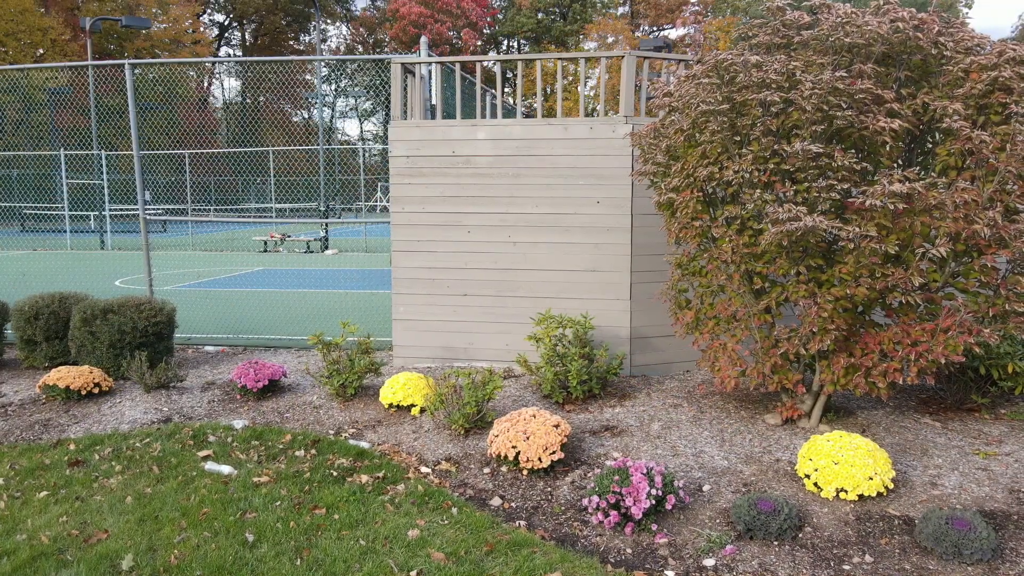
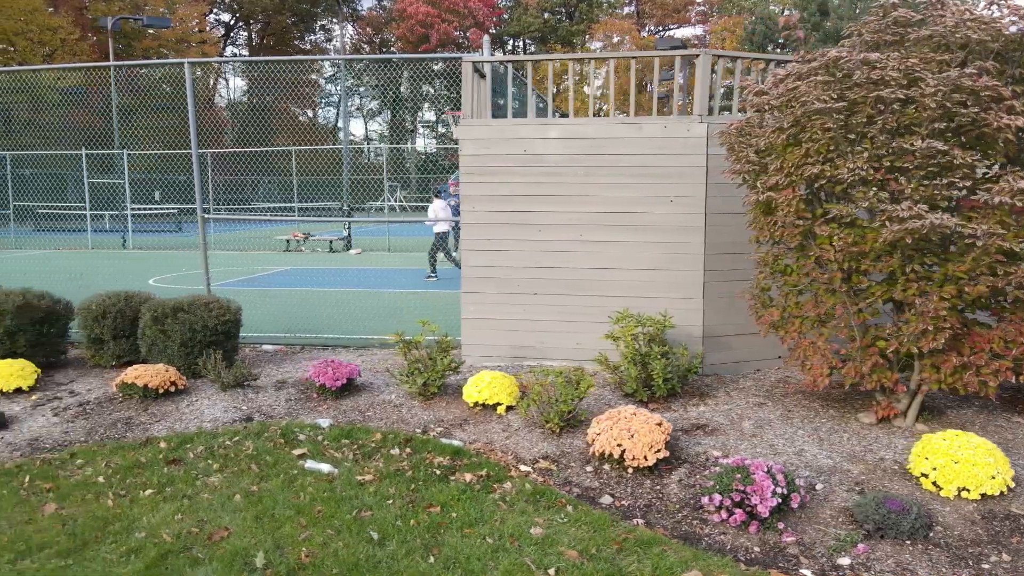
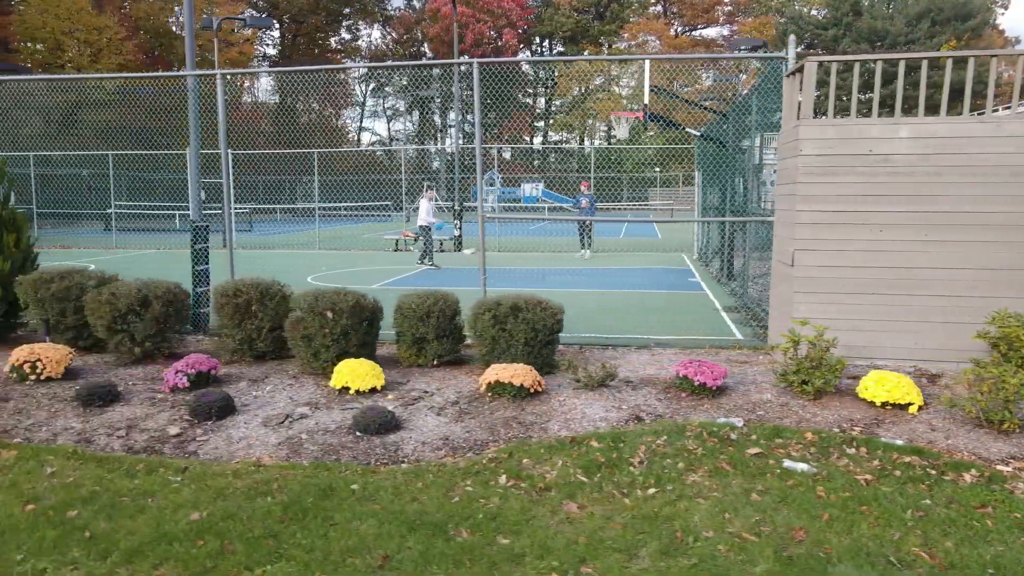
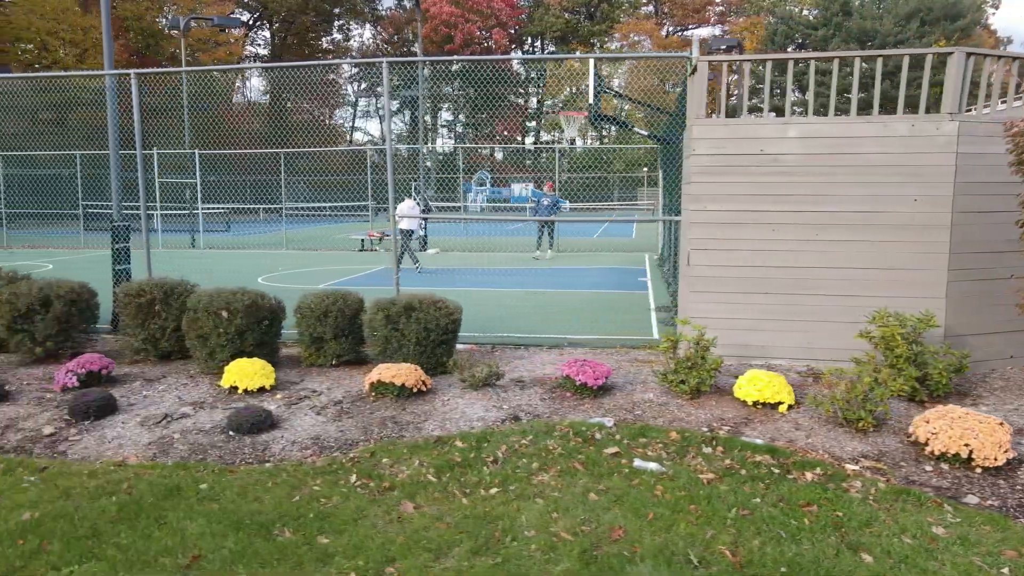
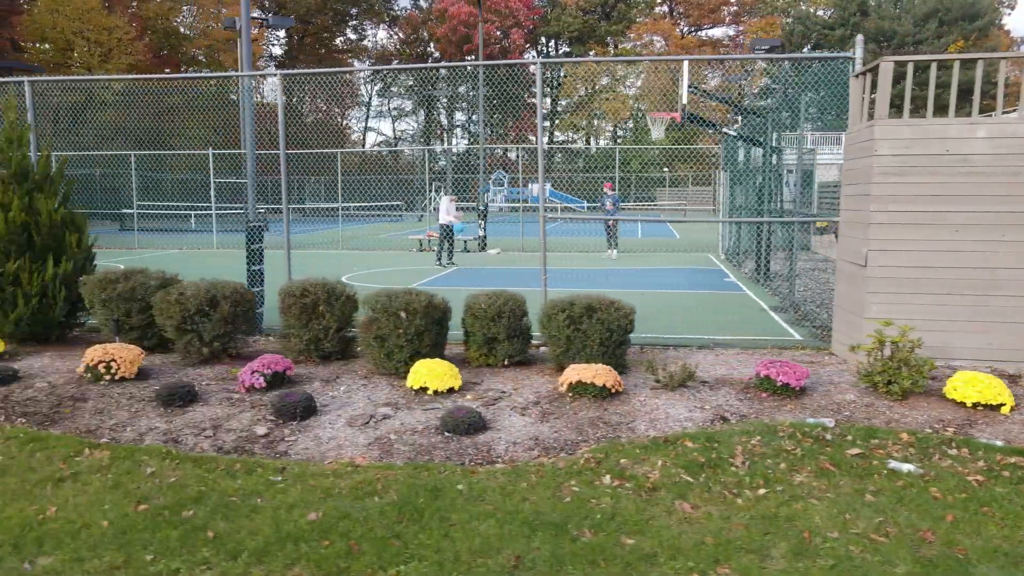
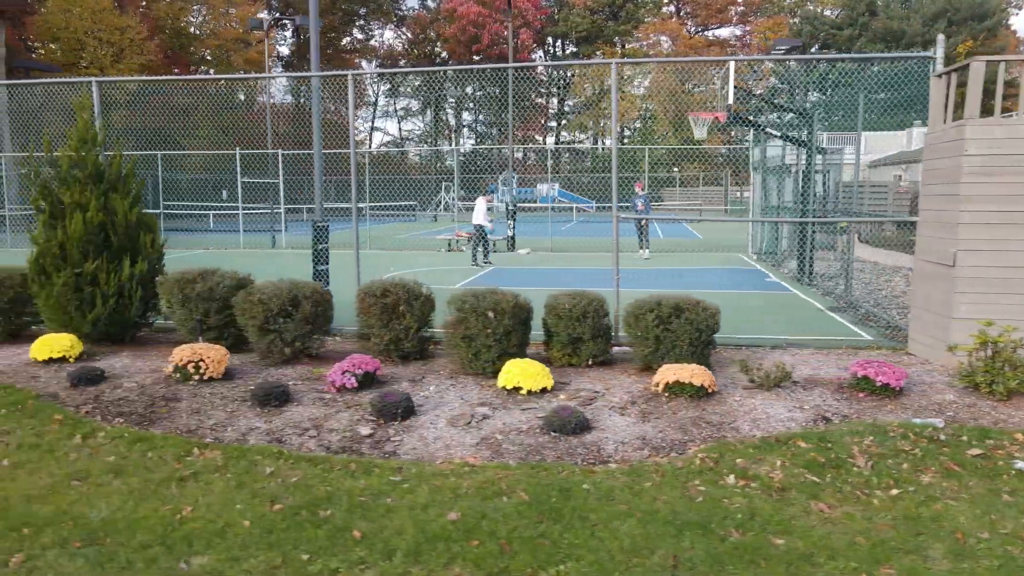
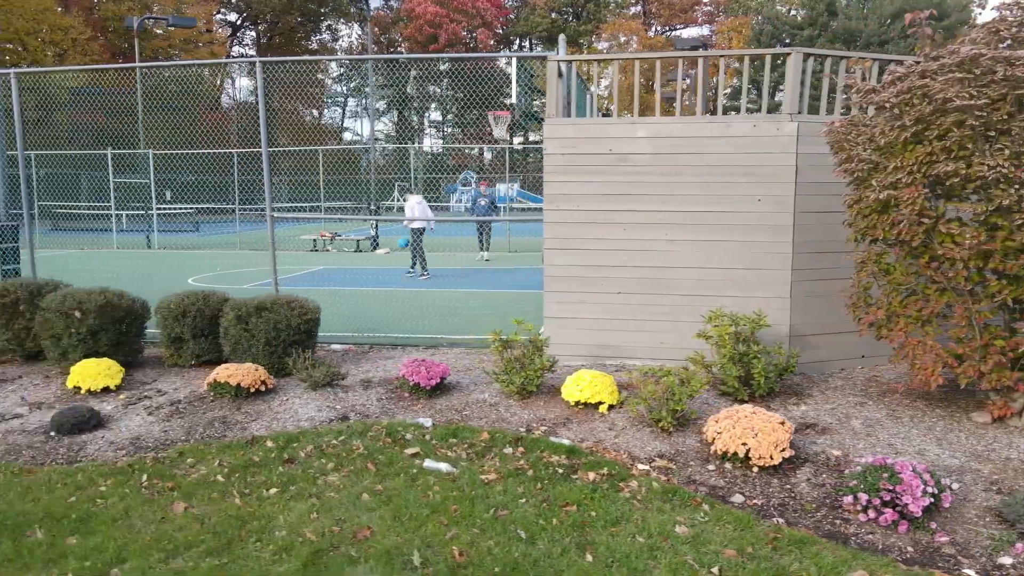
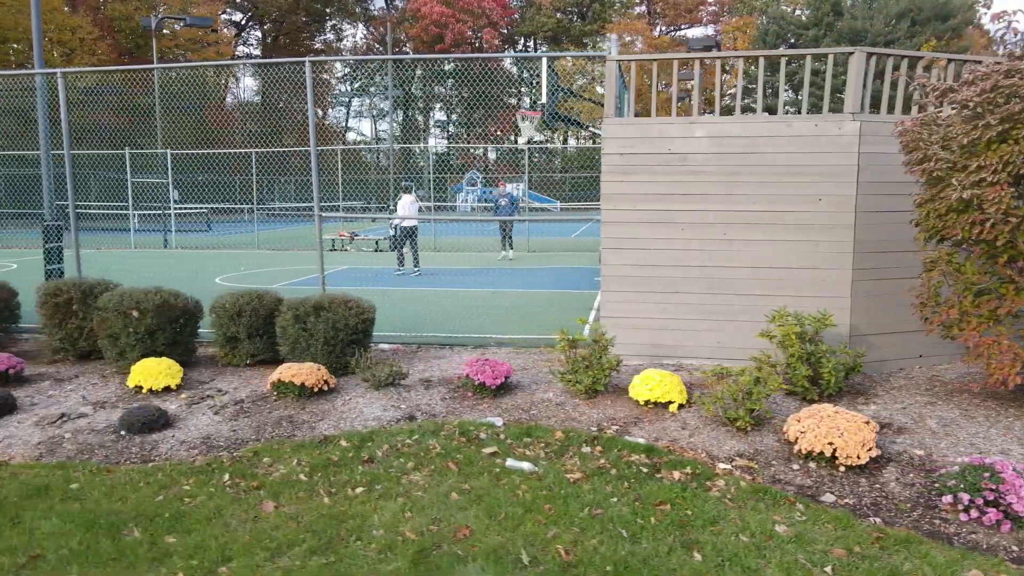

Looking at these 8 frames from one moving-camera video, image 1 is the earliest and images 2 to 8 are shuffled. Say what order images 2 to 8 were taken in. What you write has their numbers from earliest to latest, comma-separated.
2, 7, 8, 4, 3, 5, 6
